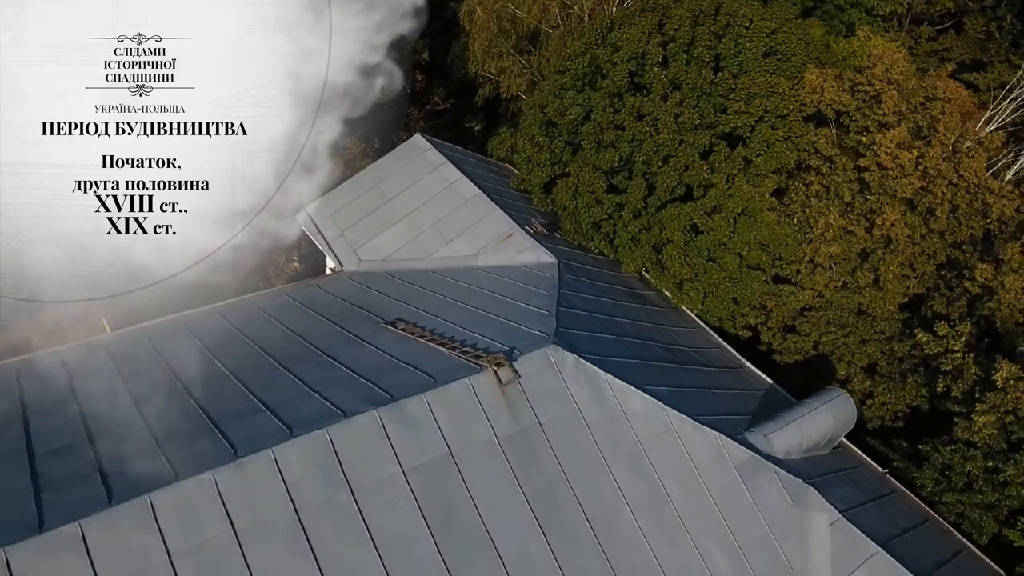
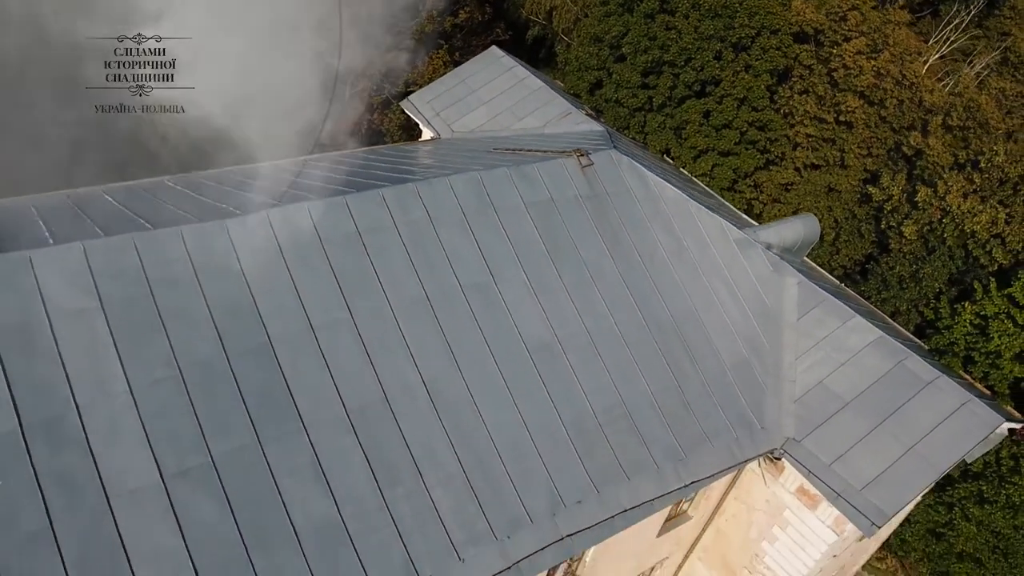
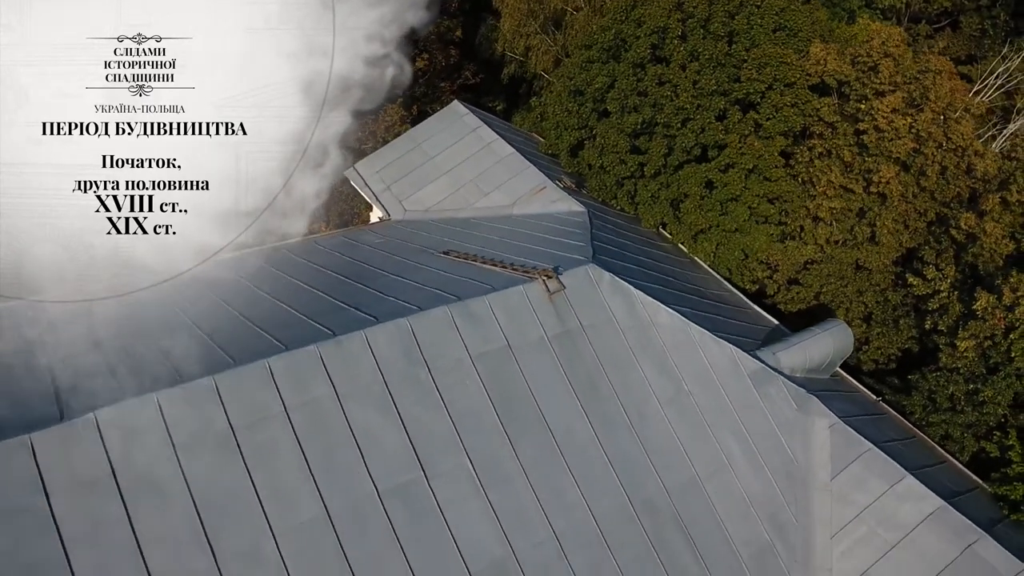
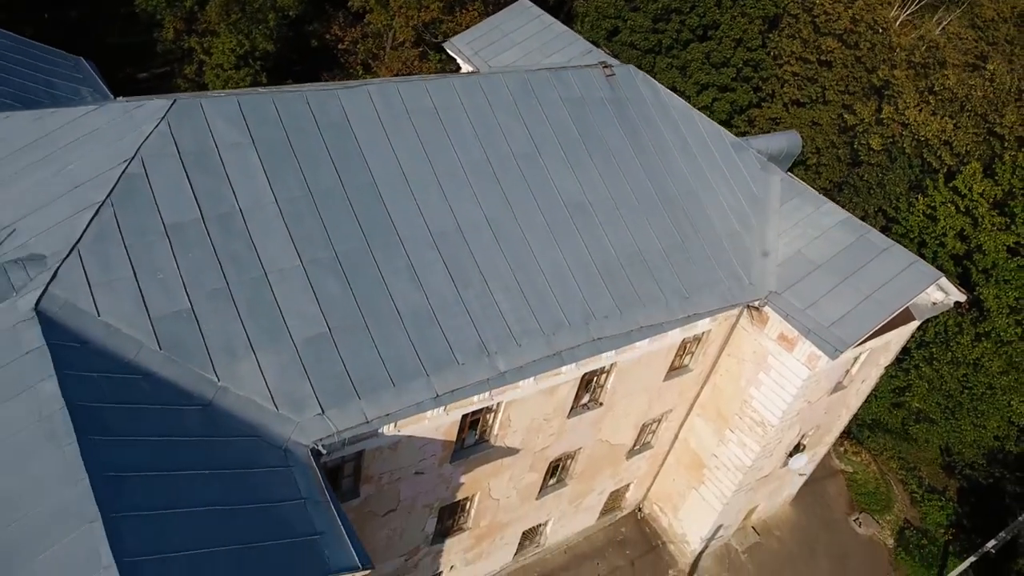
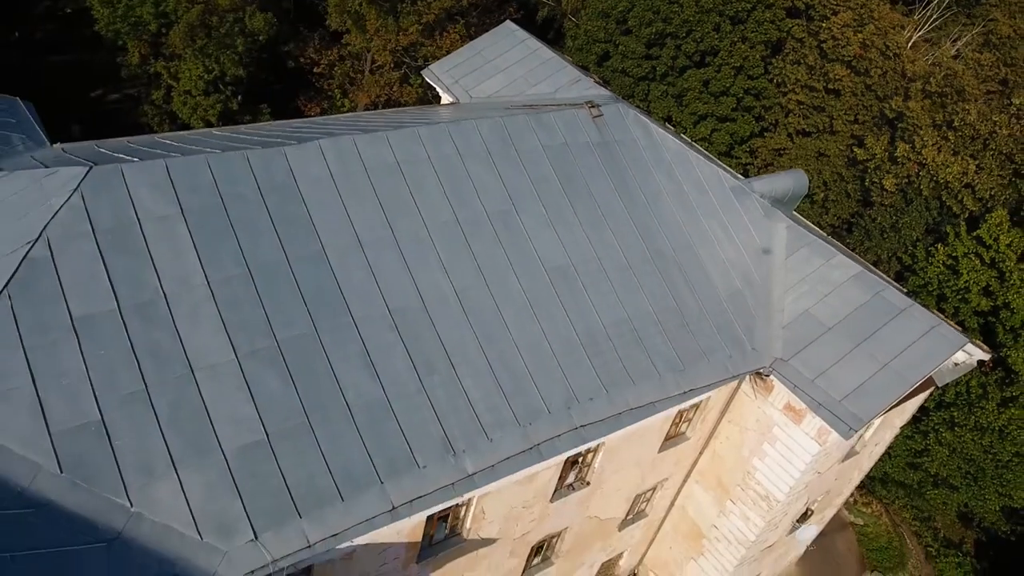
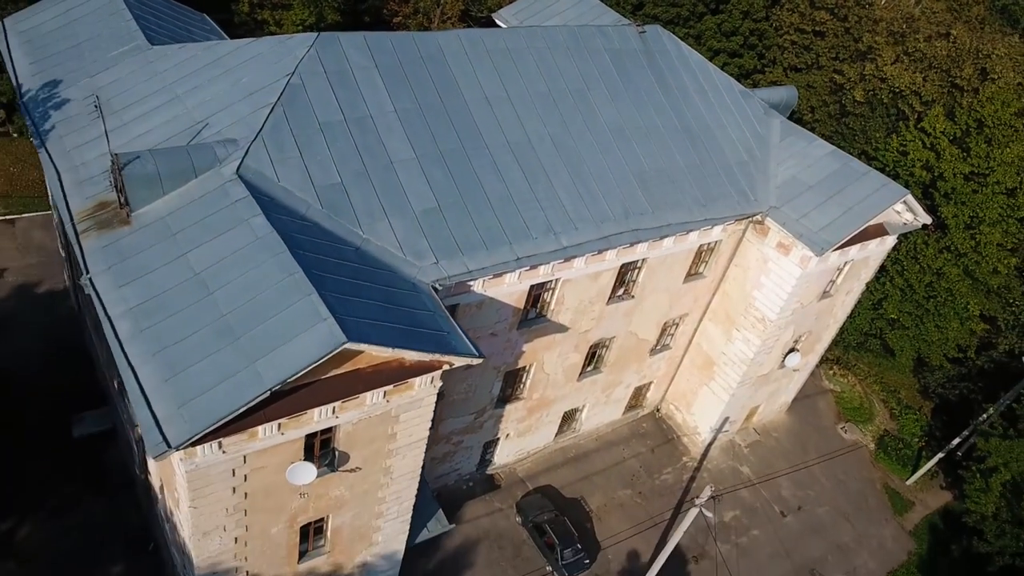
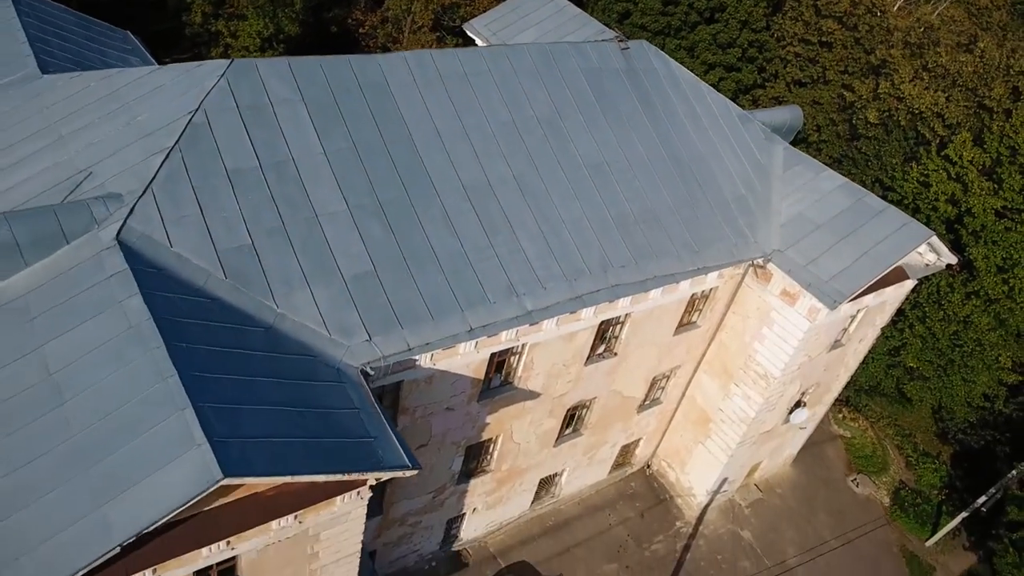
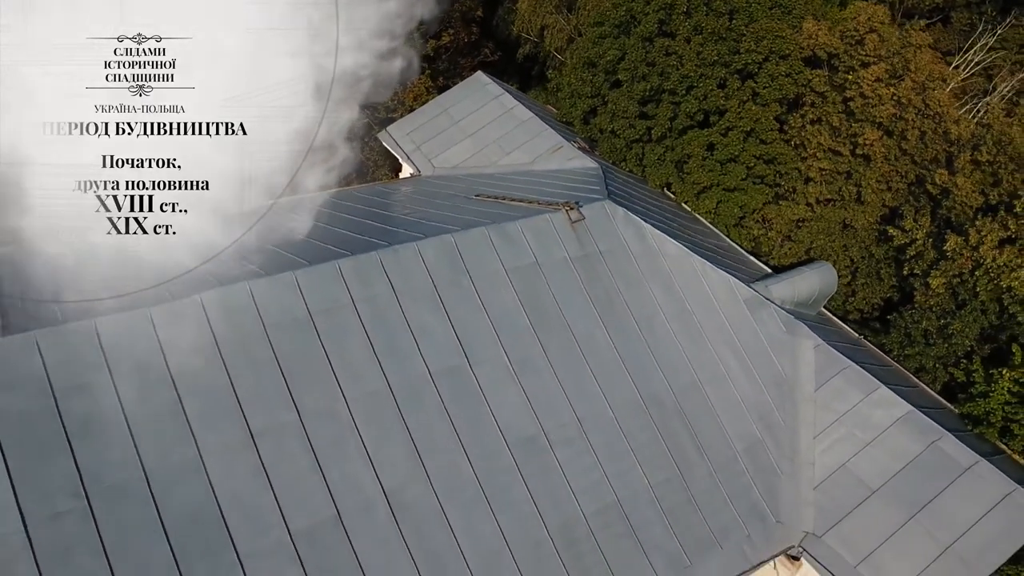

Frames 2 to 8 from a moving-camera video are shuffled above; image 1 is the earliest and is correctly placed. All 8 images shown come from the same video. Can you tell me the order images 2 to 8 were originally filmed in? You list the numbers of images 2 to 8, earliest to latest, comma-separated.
3, 8, 2, 5, 4, 7, 6
